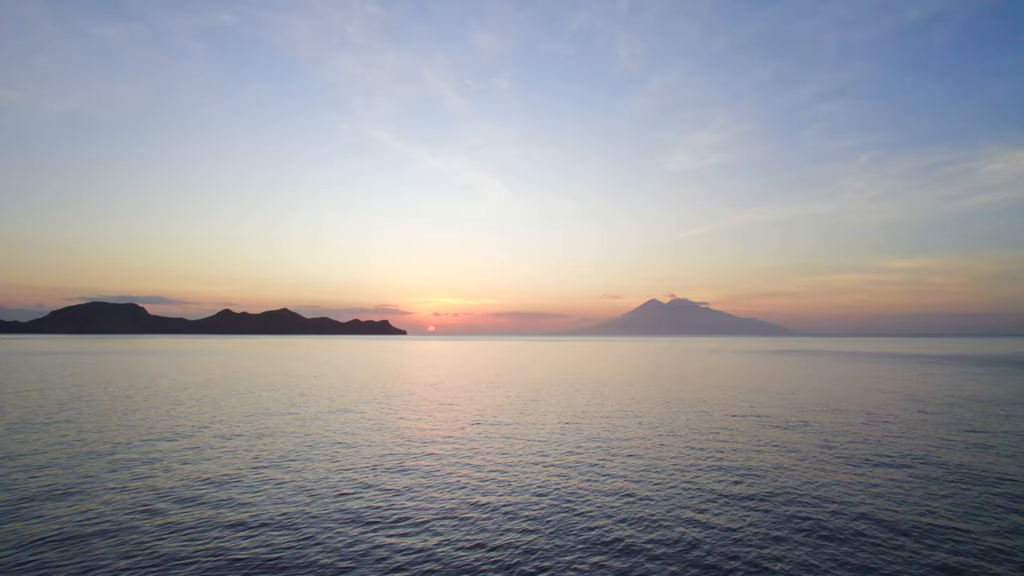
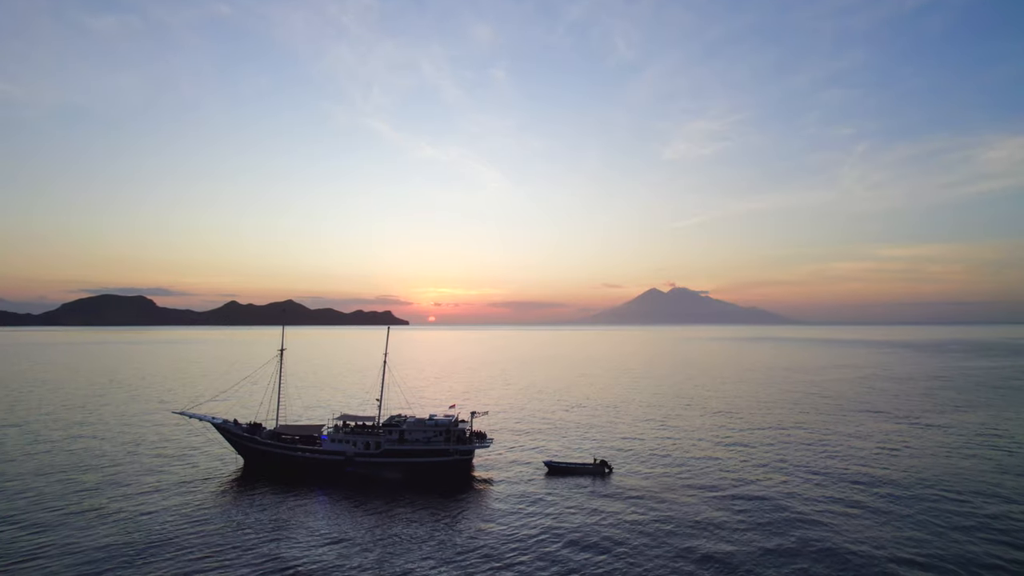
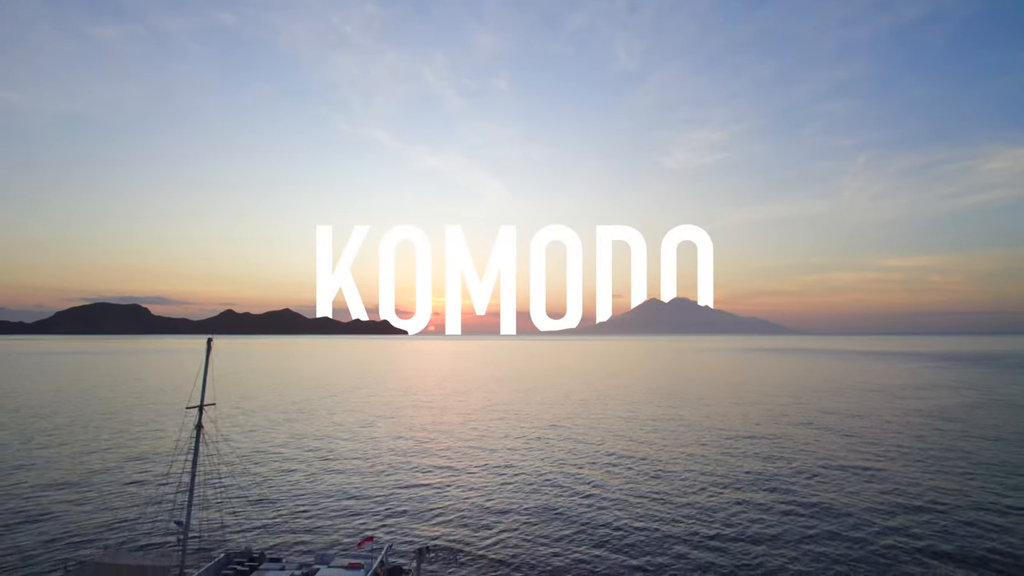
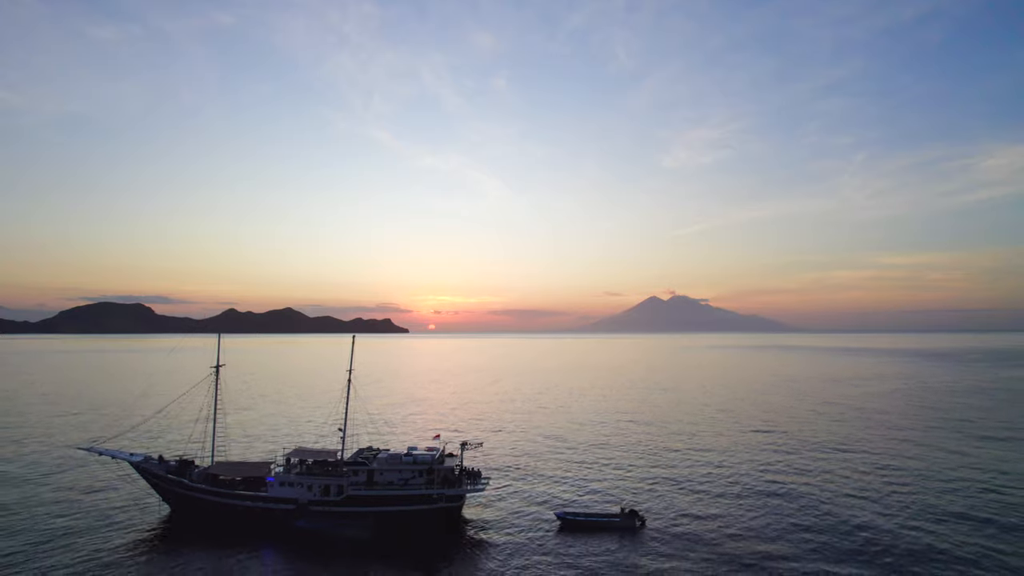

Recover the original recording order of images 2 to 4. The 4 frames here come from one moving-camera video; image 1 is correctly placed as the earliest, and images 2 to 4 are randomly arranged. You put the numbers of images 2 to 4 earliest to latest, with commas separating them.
3, 4, 2
